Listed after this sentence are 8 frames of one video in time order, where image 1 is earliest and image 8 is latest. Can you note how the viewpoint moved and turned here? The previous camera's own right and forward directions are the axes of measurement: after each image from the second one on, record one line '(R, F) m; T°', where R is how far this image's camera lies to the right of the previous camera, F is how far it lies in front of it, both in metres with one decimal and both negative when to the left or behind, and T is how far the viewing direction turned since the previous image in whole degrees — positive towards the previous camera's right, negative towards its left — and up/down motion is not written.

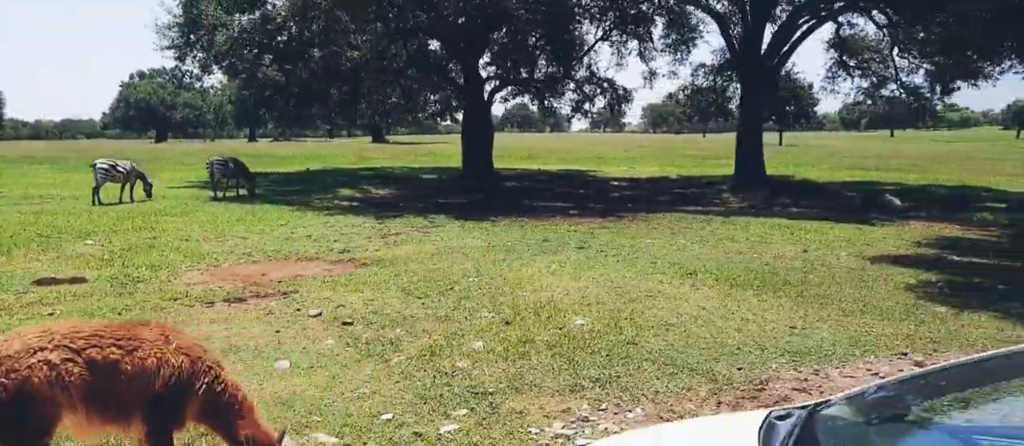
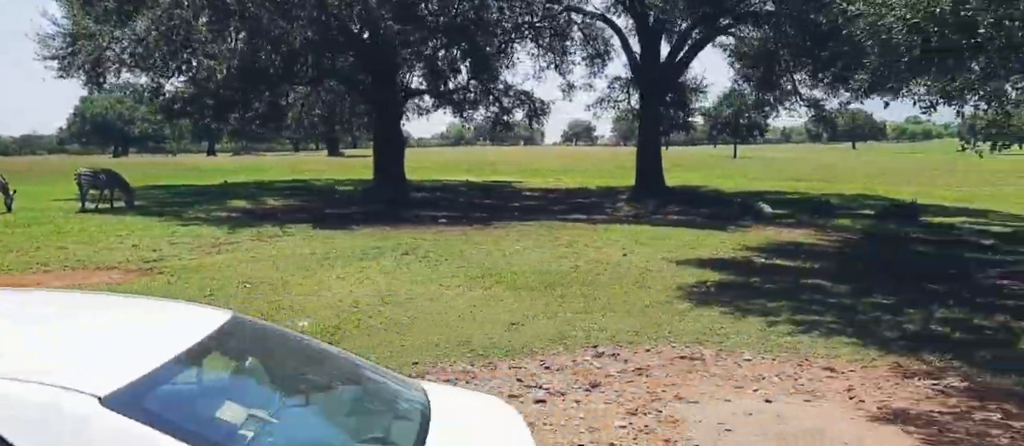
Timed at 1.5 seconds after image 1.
(+1.5, -0.3) m; +5°
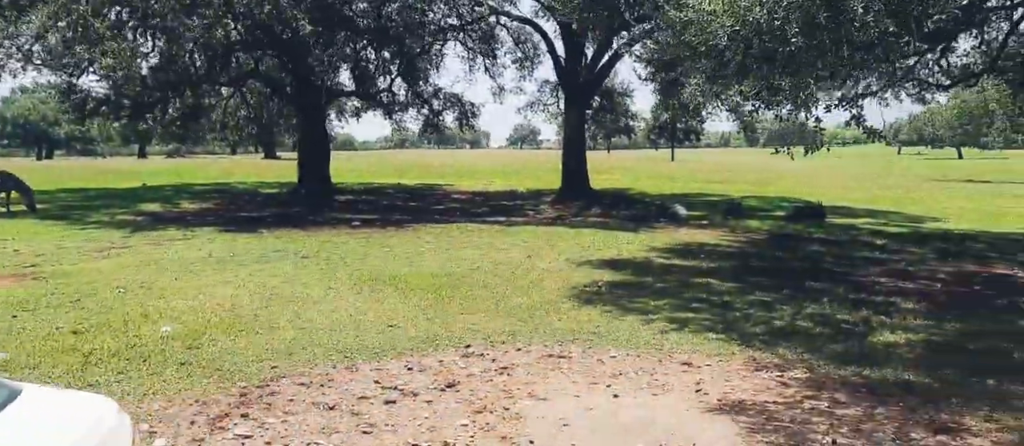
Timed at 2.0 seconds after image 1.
(+0.4, -0.1) m; +5°
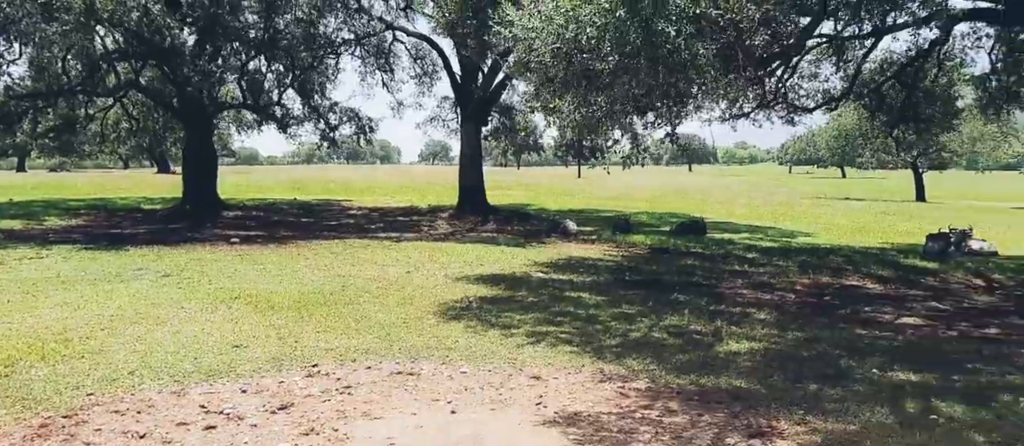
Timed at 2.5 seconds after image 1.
(+0.3, 0.0) m; +7°
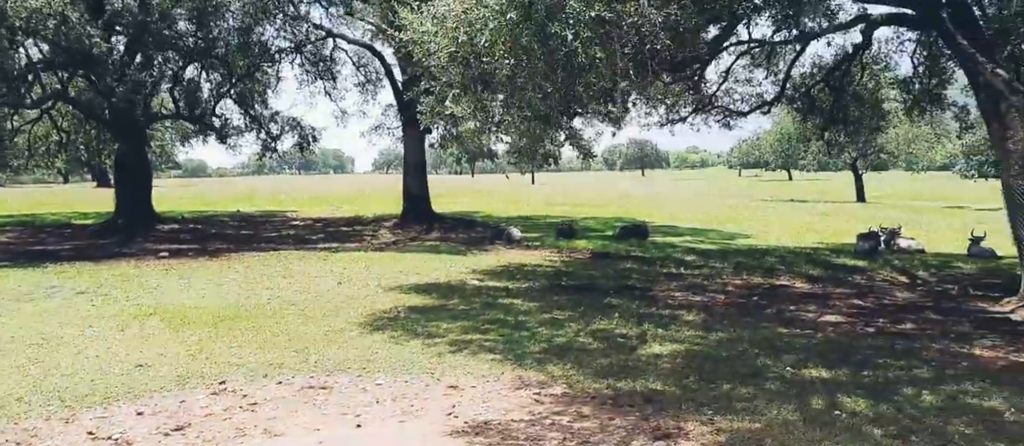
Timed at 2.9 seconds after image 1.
(+0.2, 0.0) m; +4°
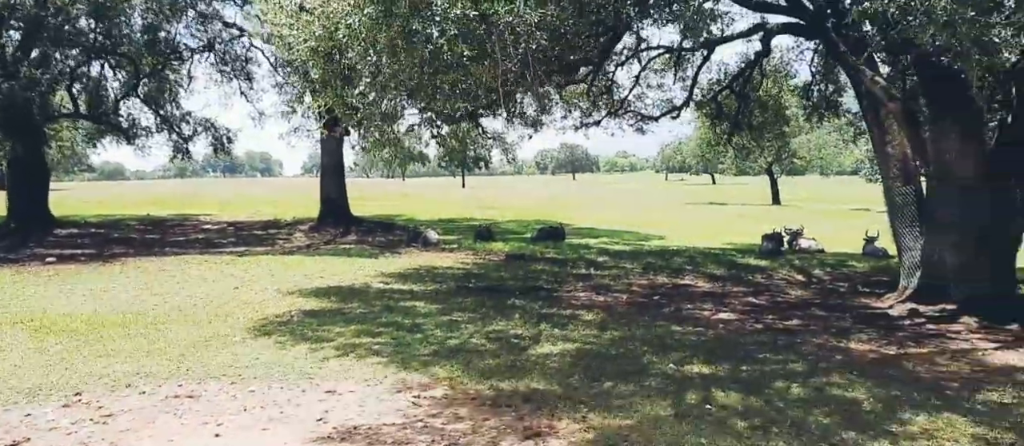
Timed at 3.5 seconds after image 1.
(+0.3, 0.0) m; +6°
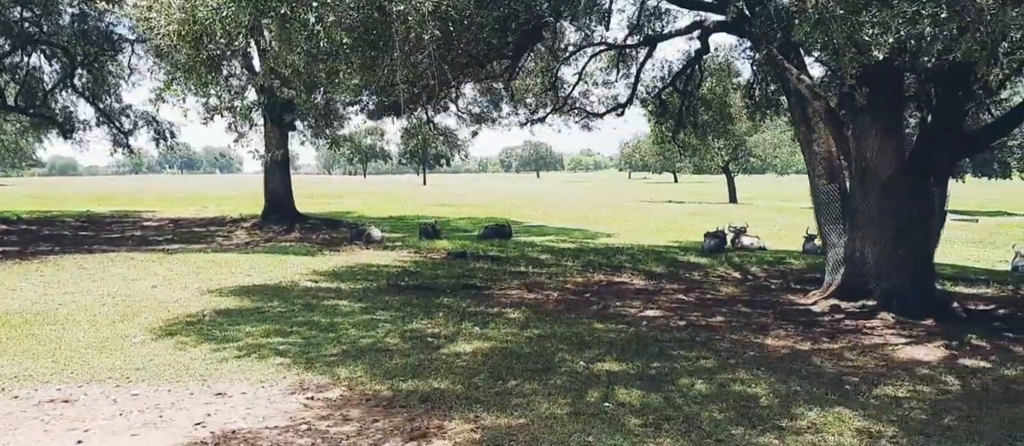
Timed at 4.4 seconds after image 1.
(+0.3, +0.1) m; +4°
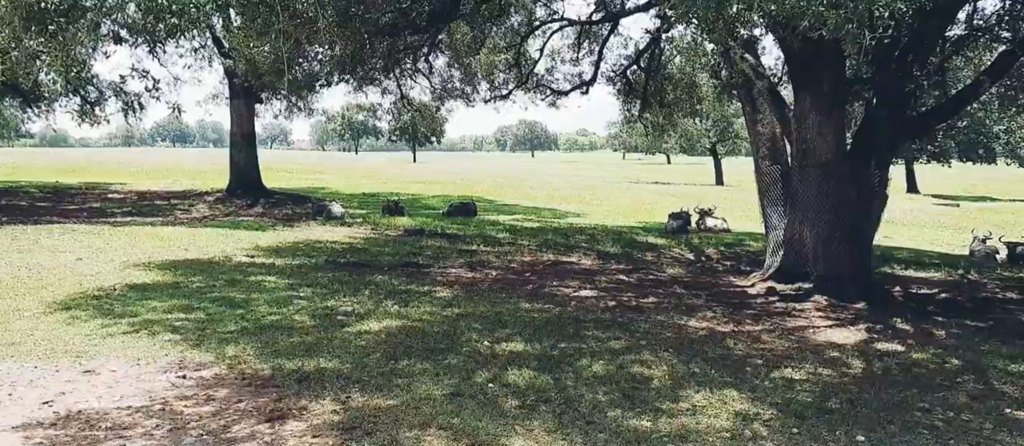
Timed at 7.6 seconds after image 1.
(+0.5, +0.1) m; +2°
